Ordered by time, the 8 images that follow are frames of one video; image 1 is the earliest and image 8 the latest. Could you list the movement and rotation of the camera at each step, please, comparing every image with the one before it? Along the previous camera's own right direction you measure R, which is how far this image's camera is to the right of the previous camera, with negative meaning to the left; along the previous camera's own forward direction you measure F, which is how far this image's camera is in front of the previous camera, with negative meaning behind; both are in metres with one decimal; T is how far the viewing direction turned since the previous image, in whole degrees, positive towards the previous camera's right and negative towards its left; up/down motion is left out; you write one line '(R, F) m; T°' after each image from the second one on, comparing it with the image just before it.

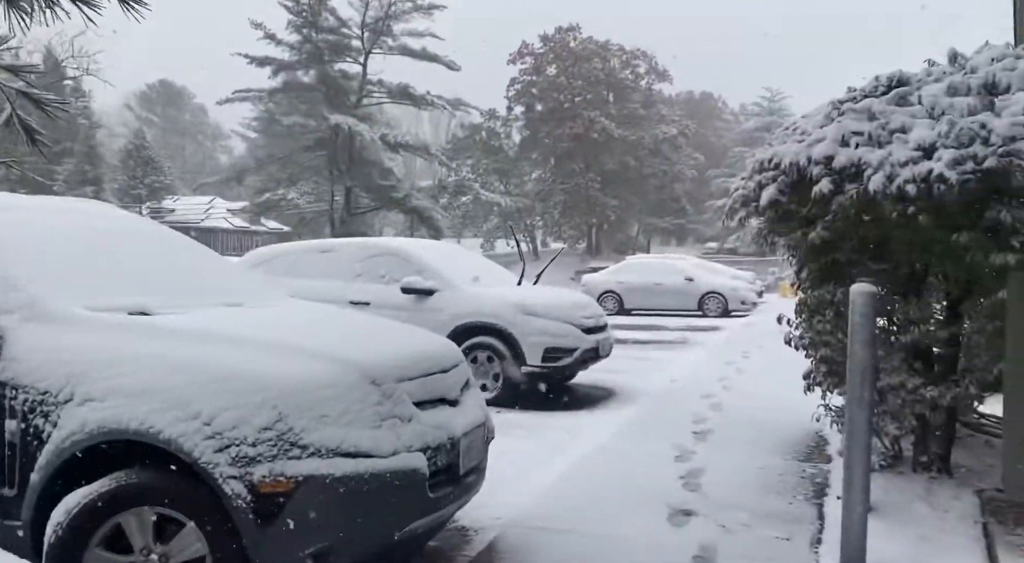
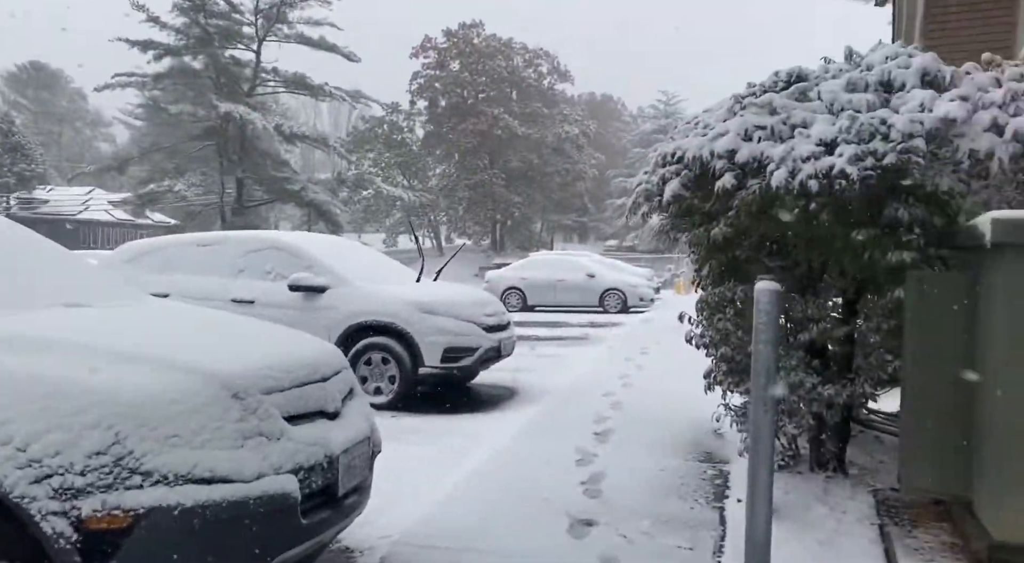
(+0.1, +0.3) m; +7°
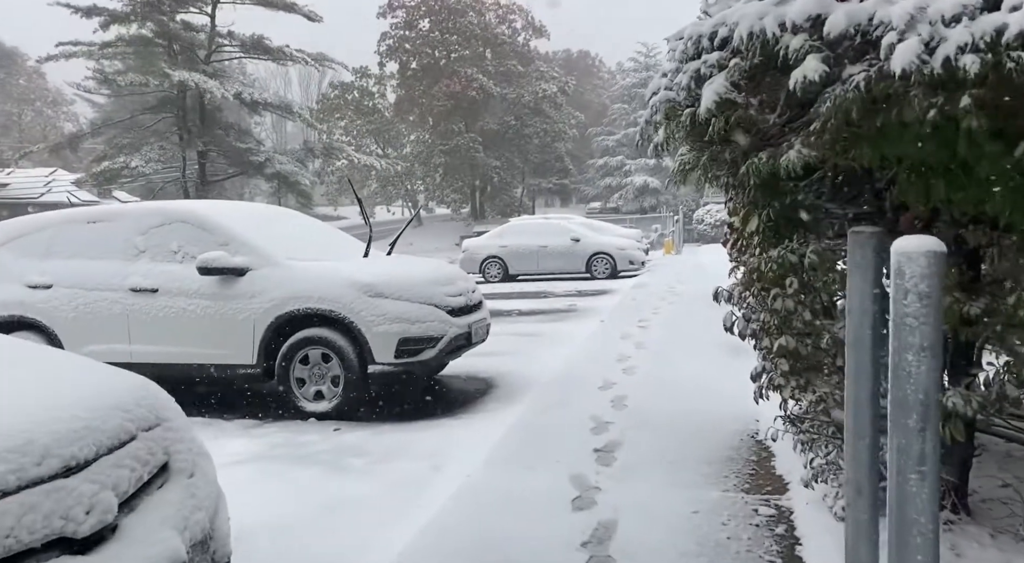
(+0.1, +1.6) m; +1°
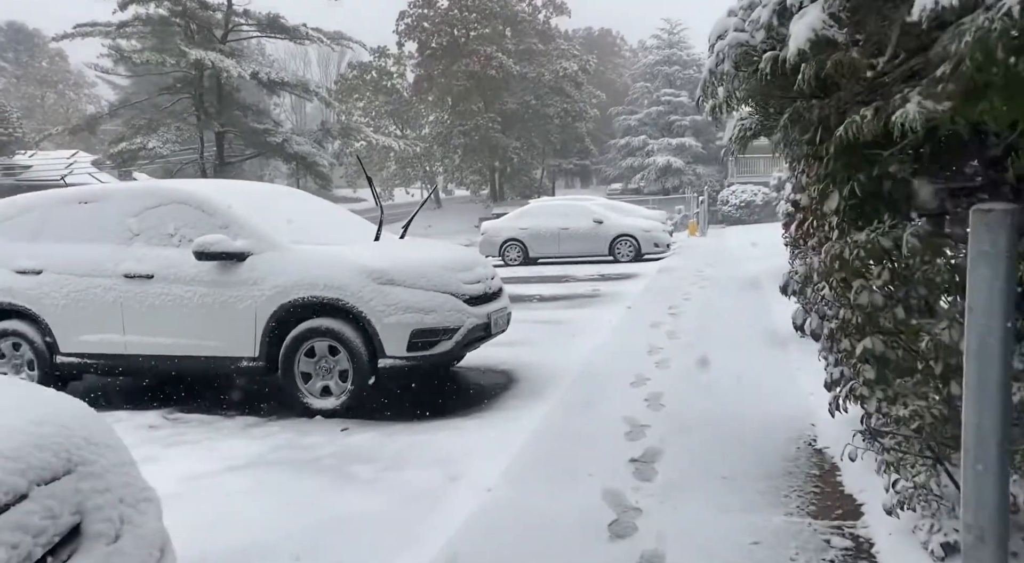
(0.0, +0.6) m; -1°
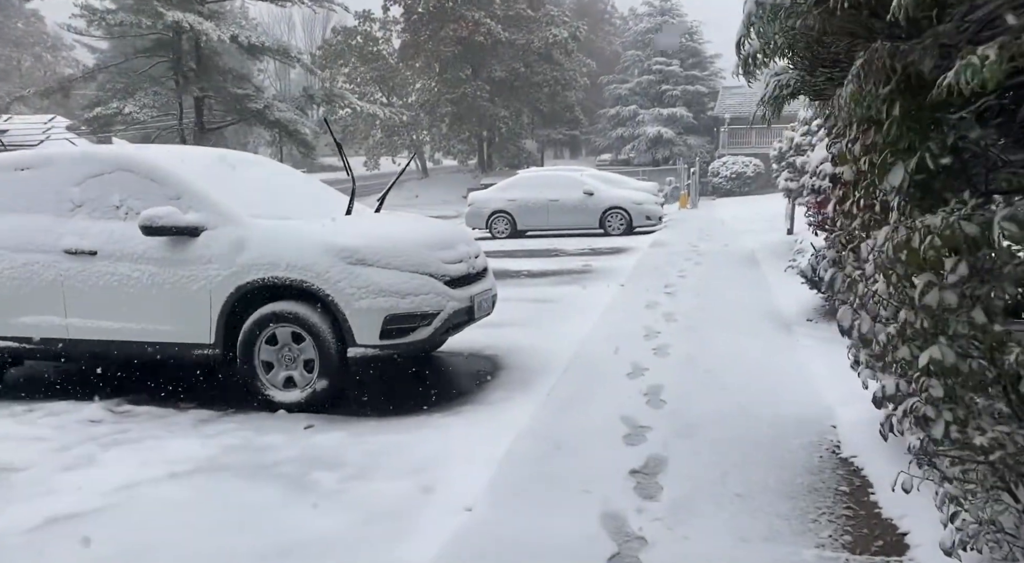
(0.0, +0.6) m; +1°
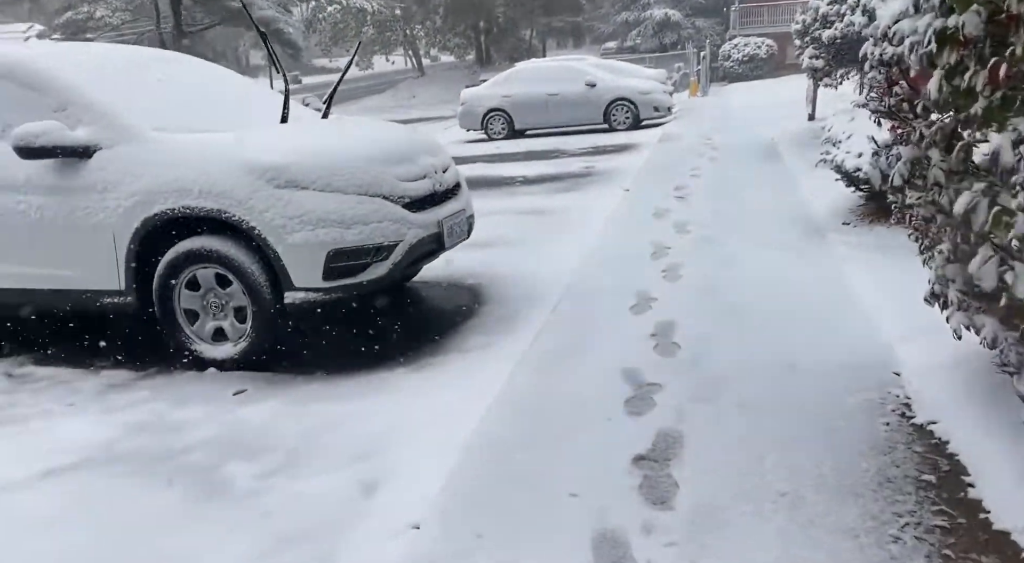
(+0.2, +1.0) m; -1°
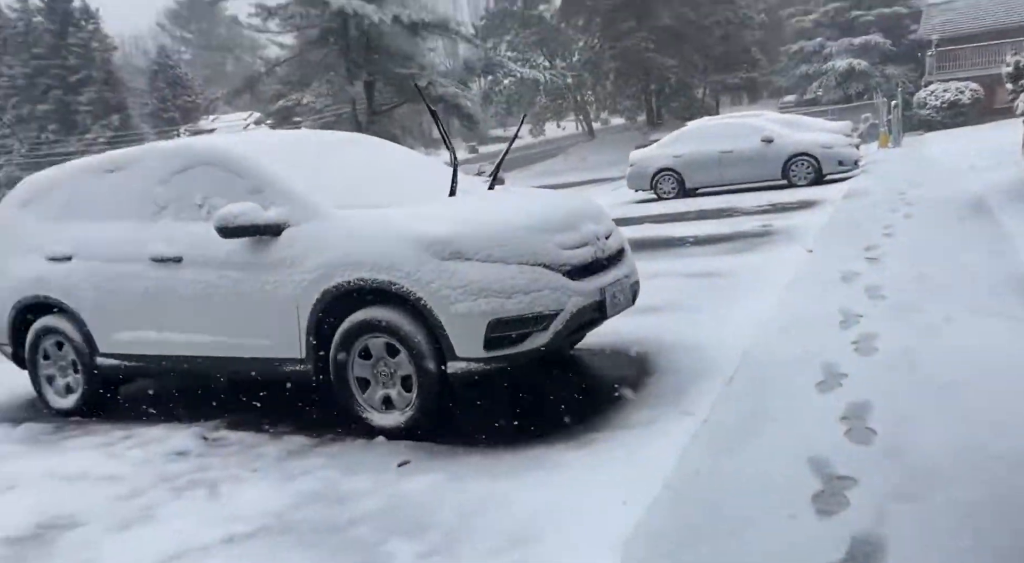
(+0.1, +0.1) m; -12°
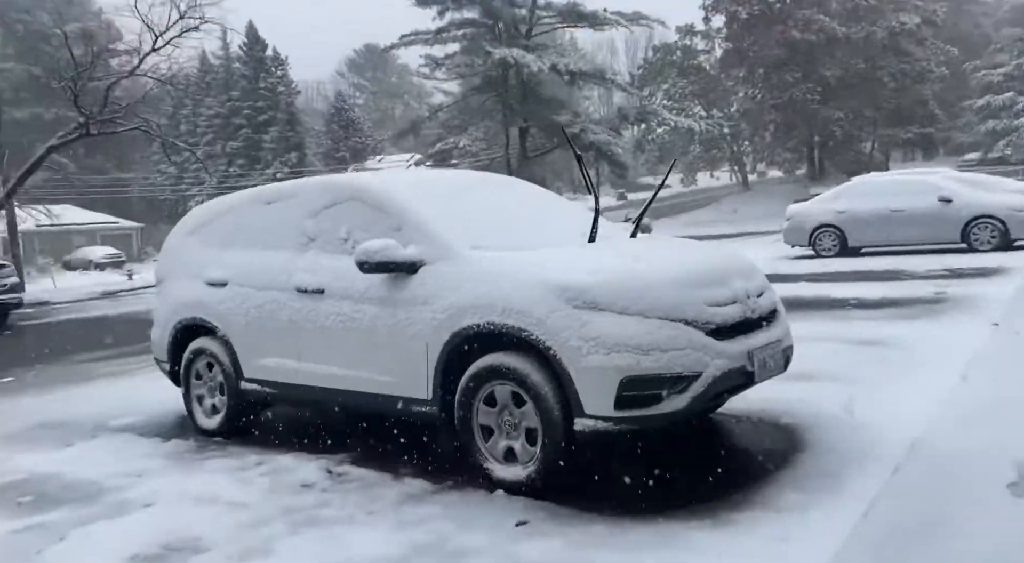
(0.0, +0.2) m; -10°
